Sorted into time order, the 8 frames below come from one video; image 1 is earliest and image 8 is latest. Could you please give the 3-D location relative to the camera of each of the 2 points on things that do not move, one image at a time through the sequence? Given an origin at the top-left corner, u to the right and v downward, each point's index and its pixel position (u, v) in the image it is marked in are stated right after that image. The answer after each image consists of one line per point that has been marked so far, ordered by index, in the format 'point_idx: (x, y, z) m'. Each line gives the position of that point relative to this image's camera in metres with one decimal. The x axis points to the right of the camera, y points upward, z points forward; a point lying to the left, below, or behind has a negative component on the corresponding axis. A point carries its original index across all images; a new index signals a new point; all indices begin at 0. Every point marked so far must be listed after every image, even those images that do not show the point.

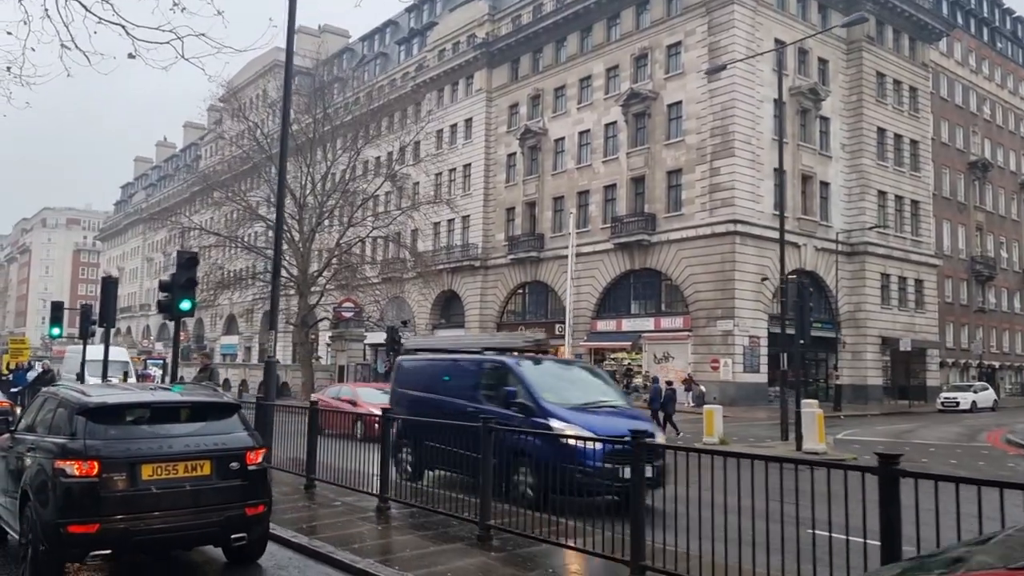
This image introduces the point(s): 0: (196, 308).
0: (-4.8, -0.3, +12.6) m
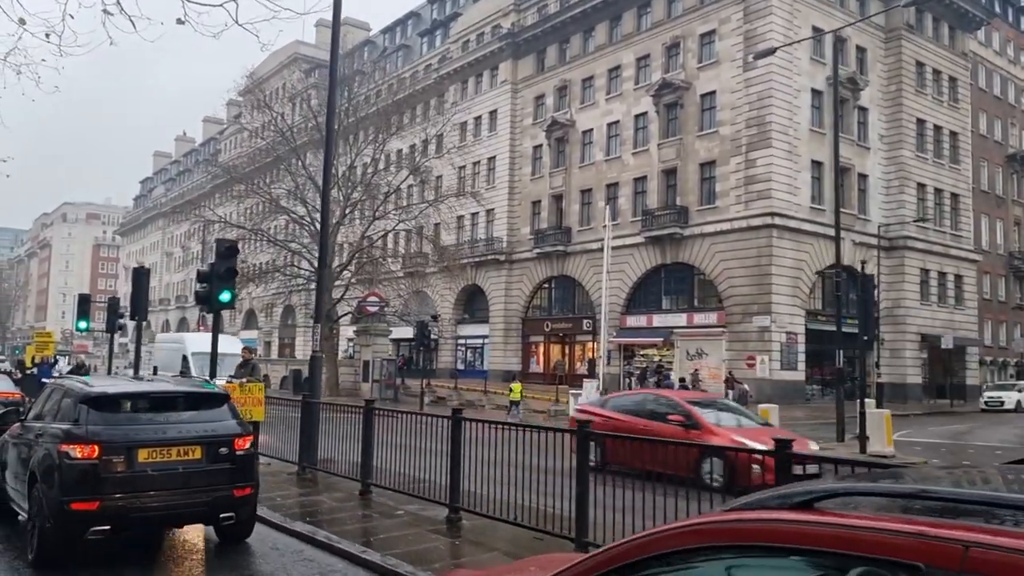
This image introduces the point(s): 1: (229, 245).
0: (-4.0, -0.2, +11.9) m
1: (-4.0, +0.6, +11.7) m
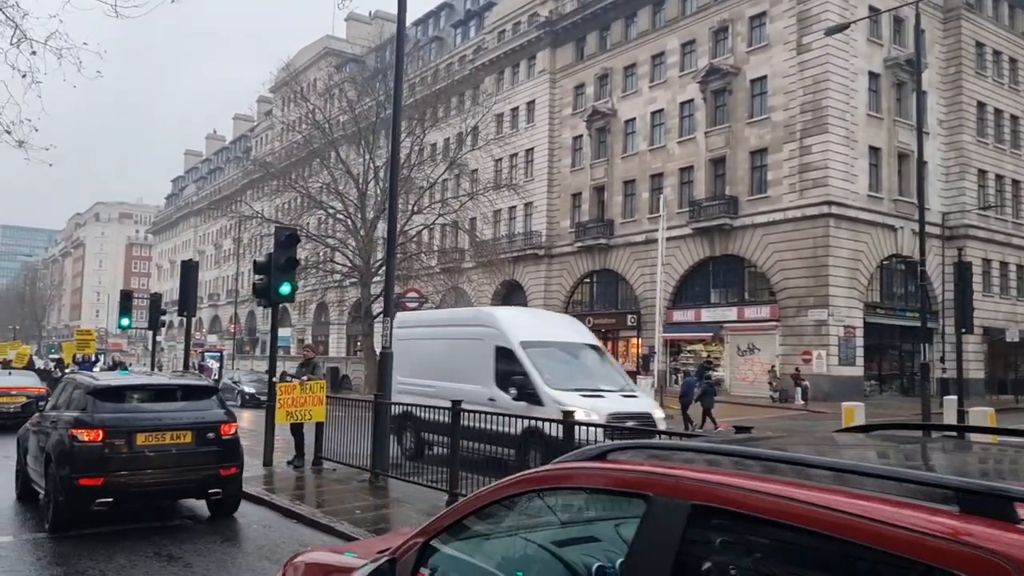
0: (-2.9, -0.1, +10.9) m
1: (-2.9, +0.7, +10.8) m
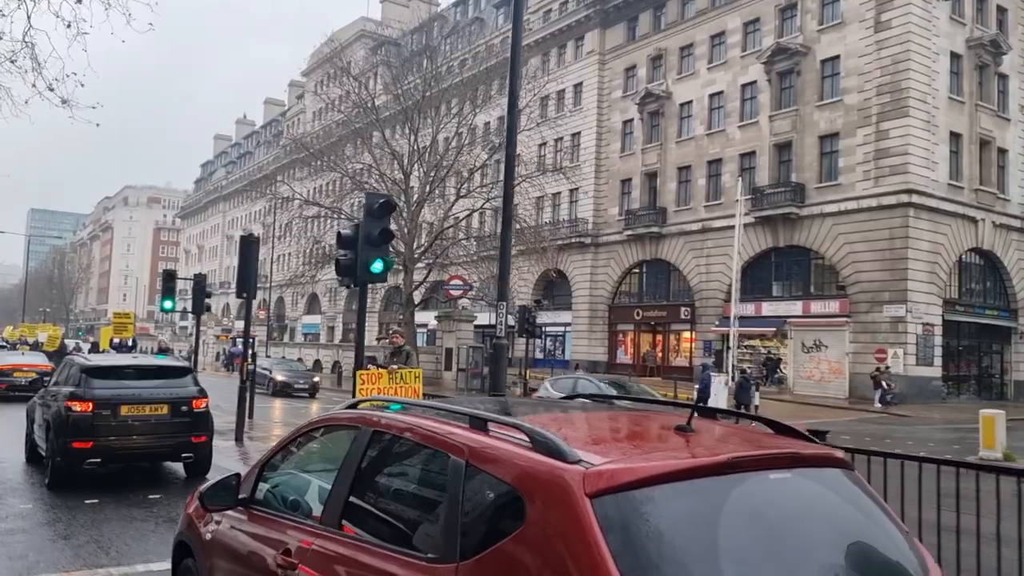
0: (-1.4, +0.2, +9.3) m
1: (-1.4, +1.0, +9.1) m
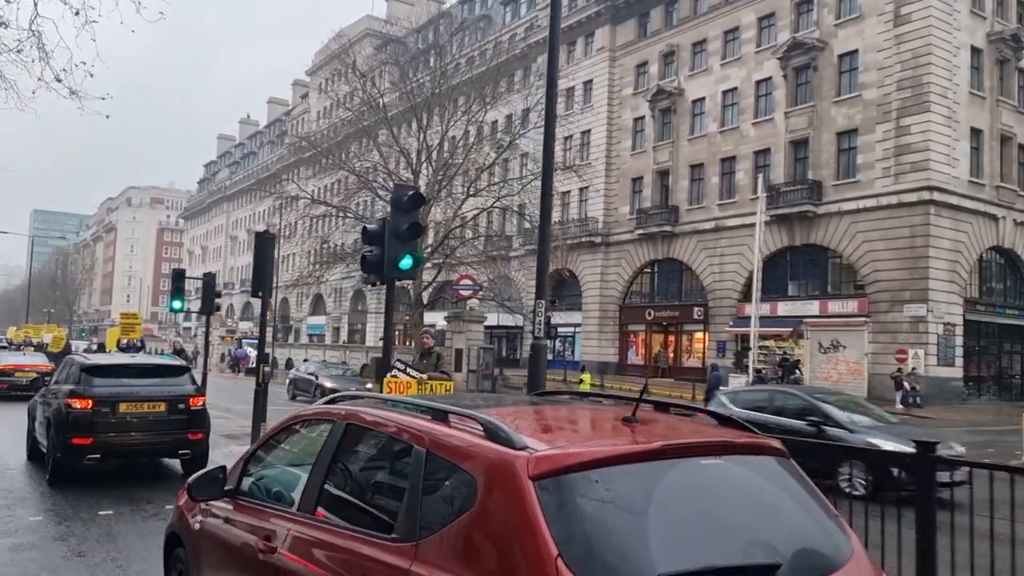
0: (-1.0, +0.2, +8.8) m
1: (-1.0, +1.0, +8.6) m
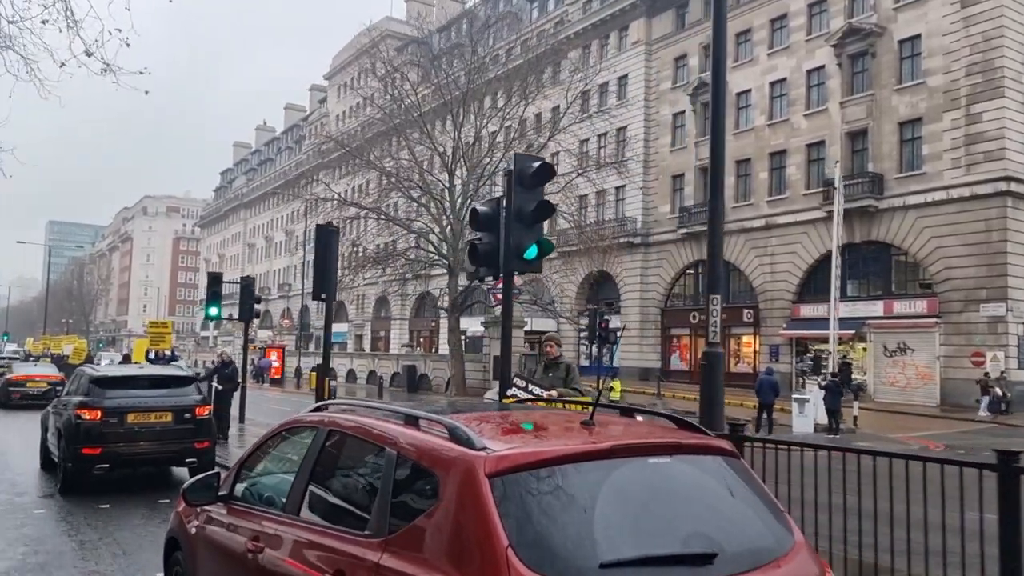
0: (+0.3, +0.3, +7.1) m
1: (+0.2, +1.0, +6.9) m
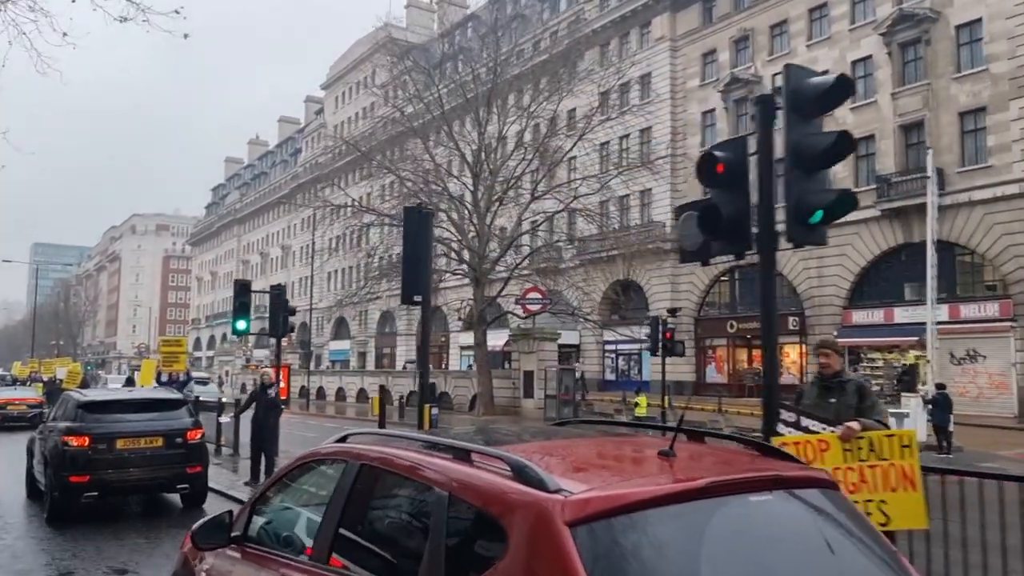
0: (+1.8, +0.4, +4.7) m
1: (+1.8, +1.1, +4.6) m
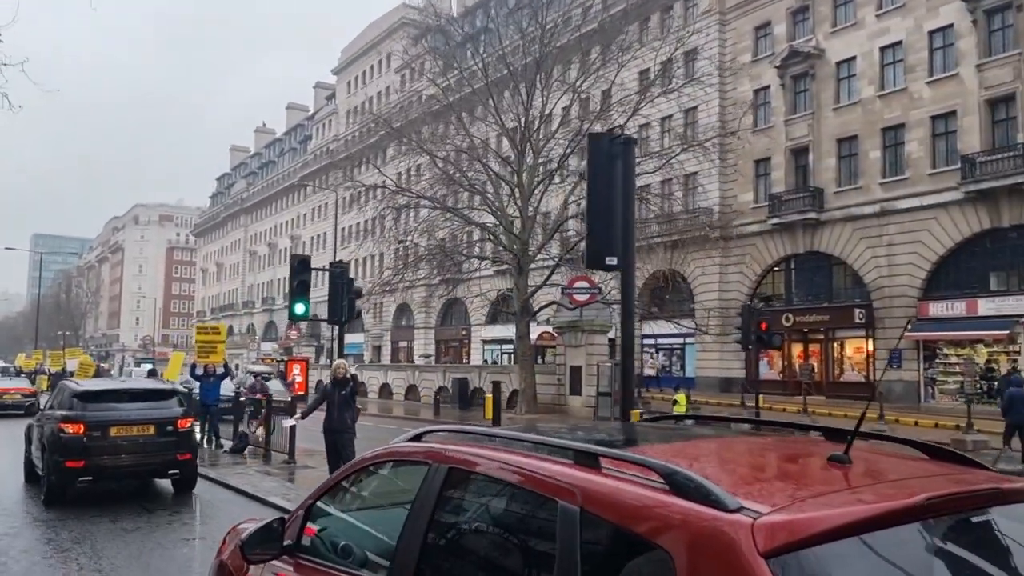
0: (+3.5, +0.6, +2.3) m
1: (+3.4, +1.4, +2.1) m
